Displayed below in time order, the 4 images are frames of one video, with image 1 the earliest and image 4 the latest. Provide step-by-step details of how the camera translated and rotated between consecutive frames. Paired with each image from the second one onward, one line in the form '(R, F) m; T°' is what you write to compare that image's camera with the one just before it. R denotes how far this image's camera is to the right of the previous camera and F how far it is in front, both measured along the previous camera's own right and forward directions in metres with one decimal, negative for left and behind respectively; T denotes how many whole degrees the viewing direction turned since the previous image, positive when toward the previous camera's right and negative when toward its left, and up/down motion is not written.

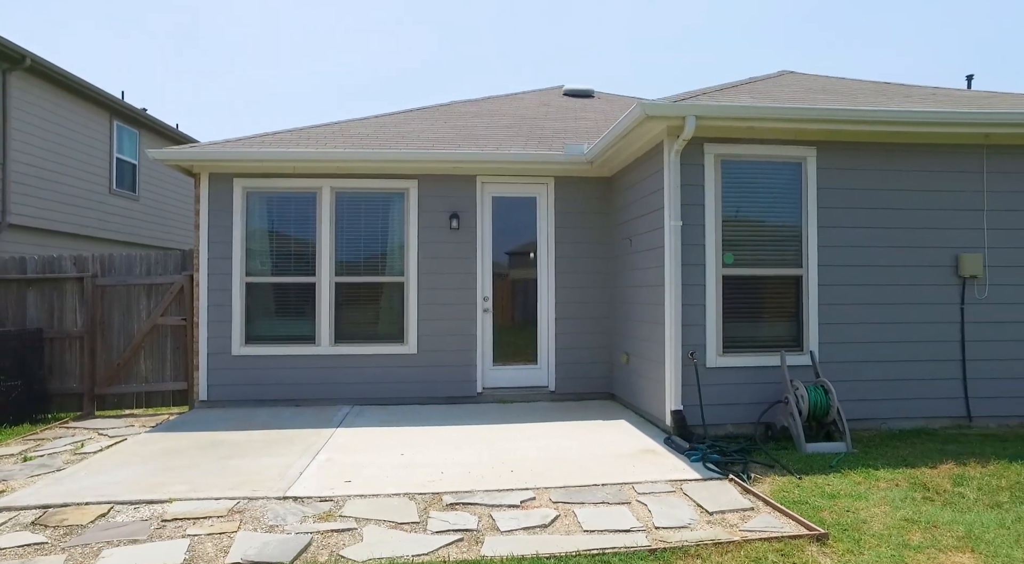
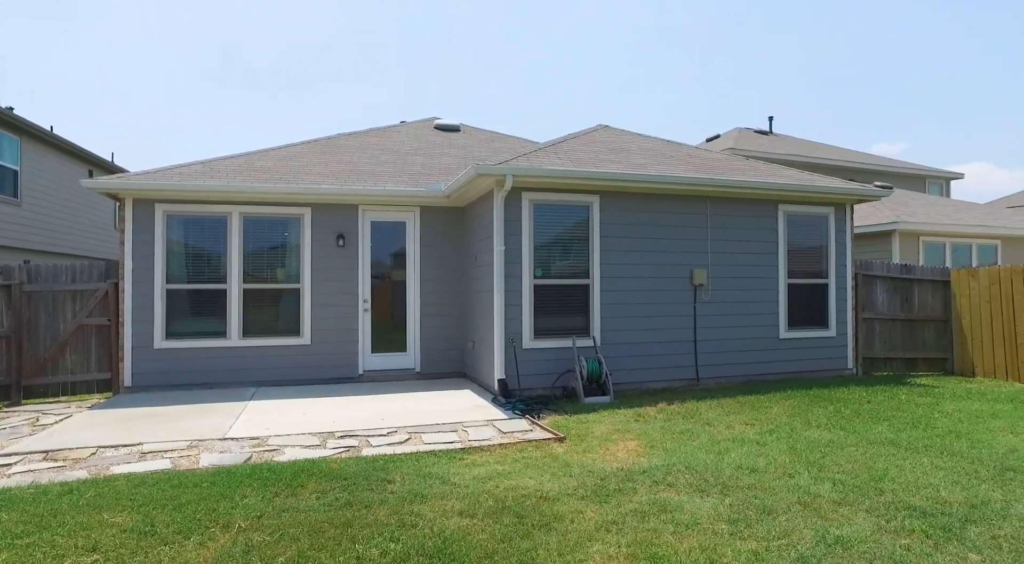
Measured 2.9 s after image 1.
(+0.1, -2.1) m; +10°
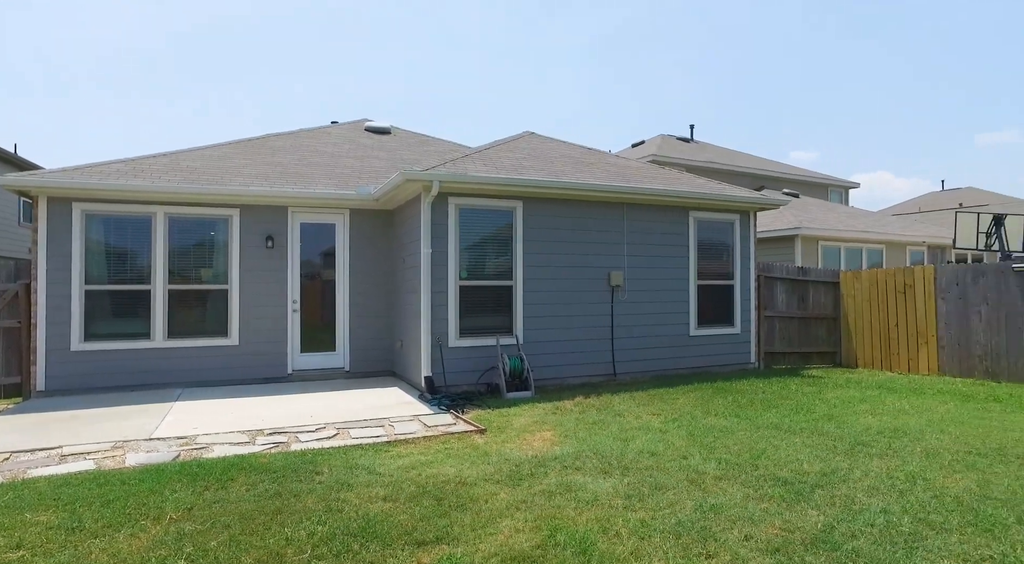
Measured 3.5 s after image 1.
(+0.1, -0.3) m; +6°
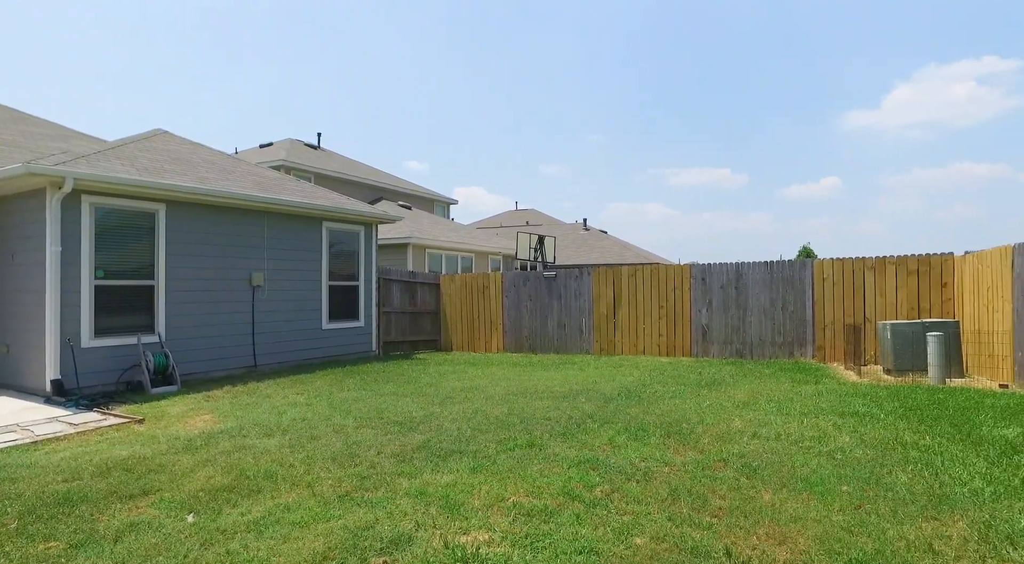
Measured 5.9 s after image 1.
(-0.6, -1.3) m; +32°
